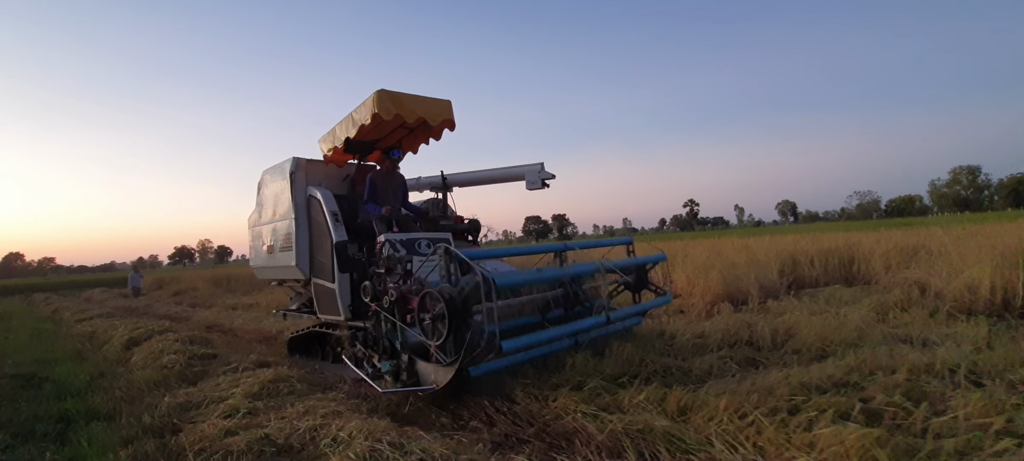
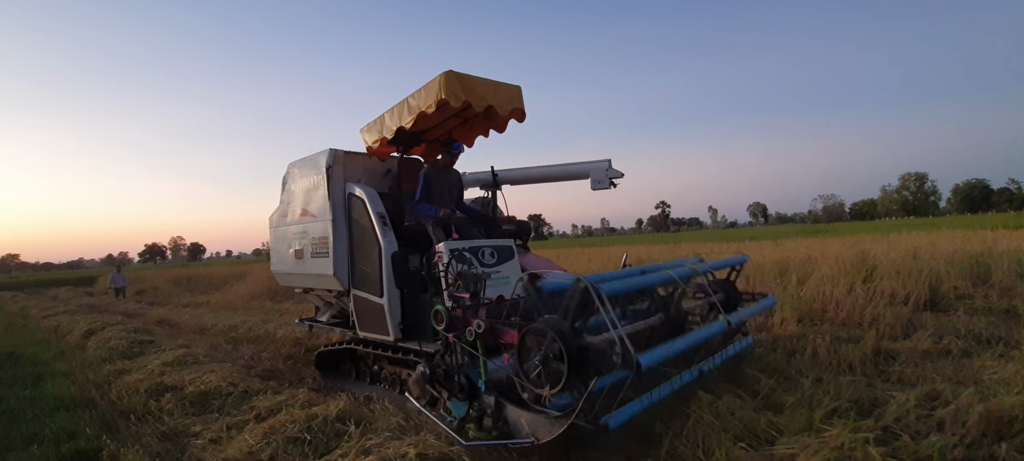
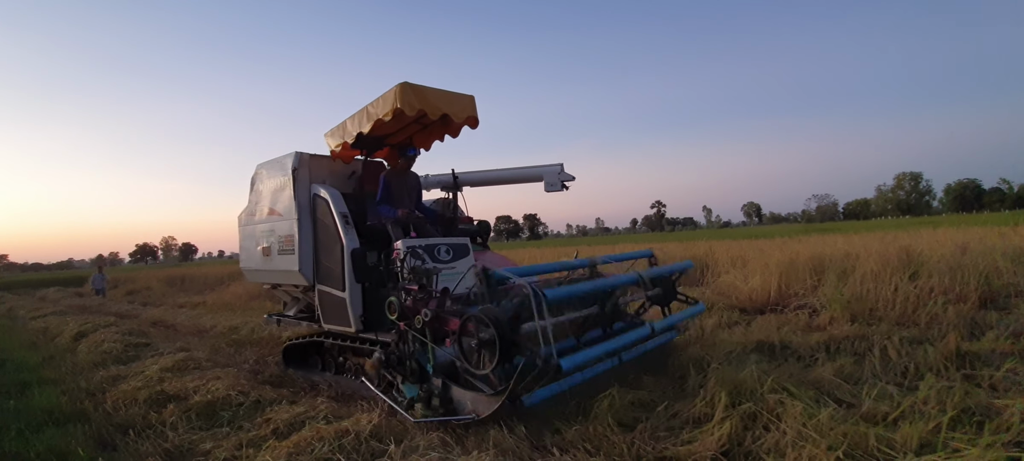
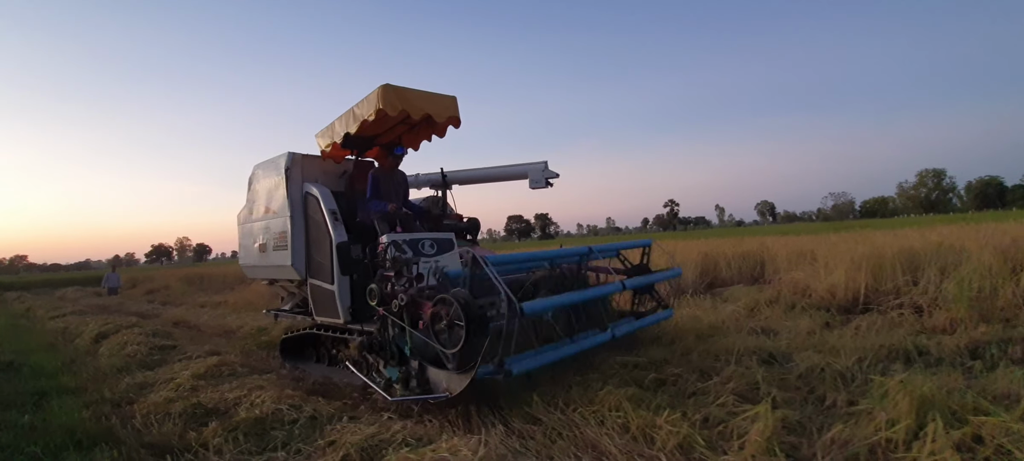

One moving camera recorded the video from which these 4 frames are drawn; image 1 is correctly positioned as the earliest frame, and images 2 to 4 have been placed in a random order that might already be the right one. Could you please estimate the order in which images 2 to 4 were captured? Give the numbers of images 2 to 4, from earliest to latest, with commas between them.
4, 3, 2
